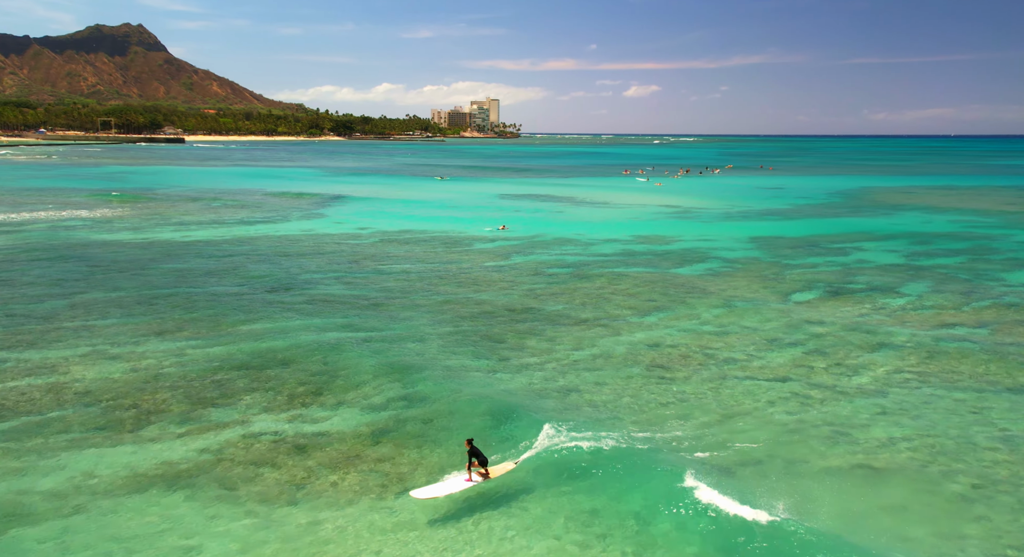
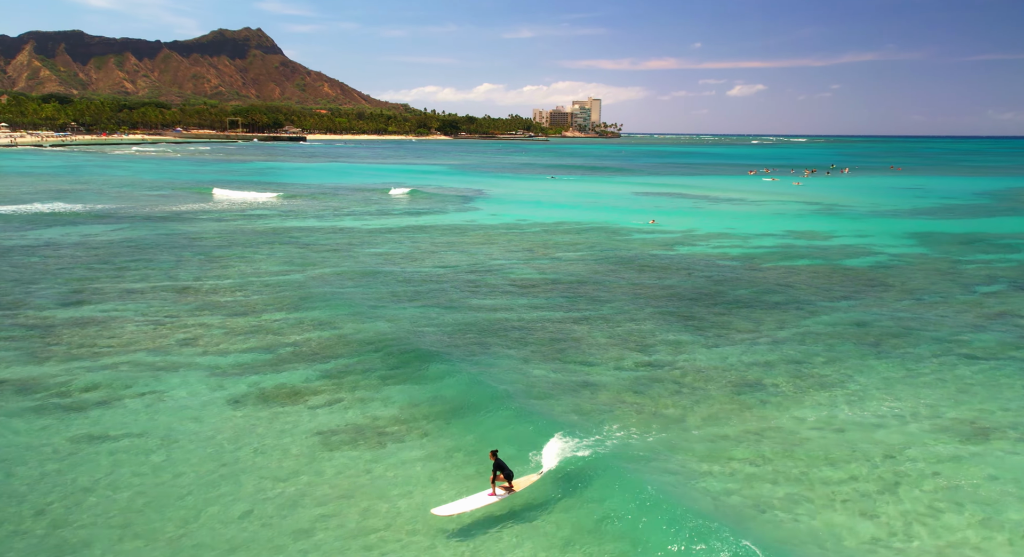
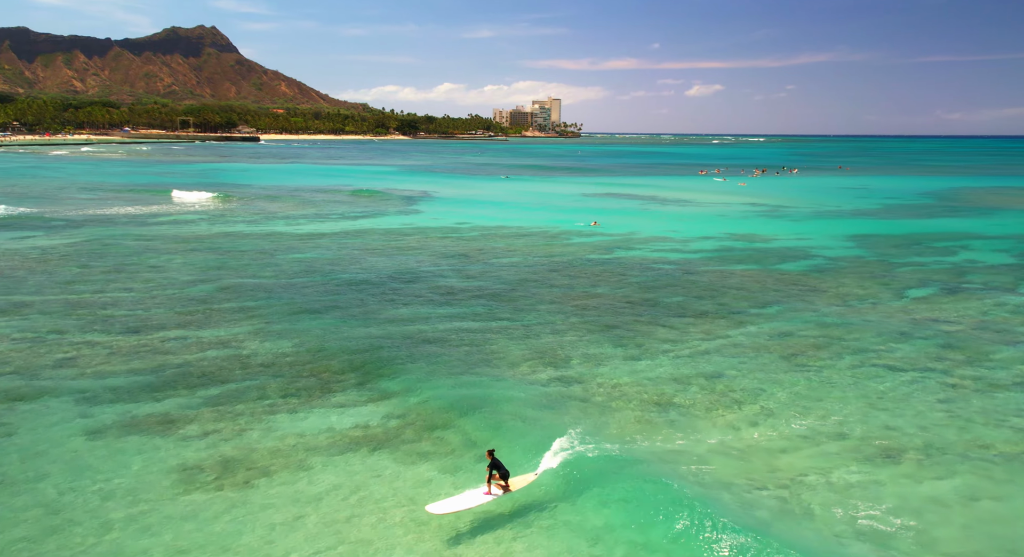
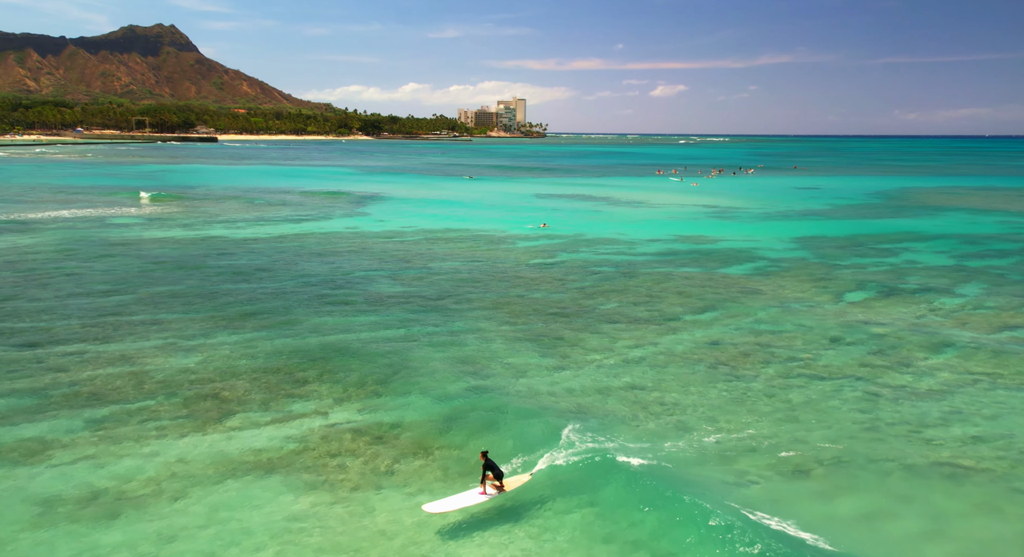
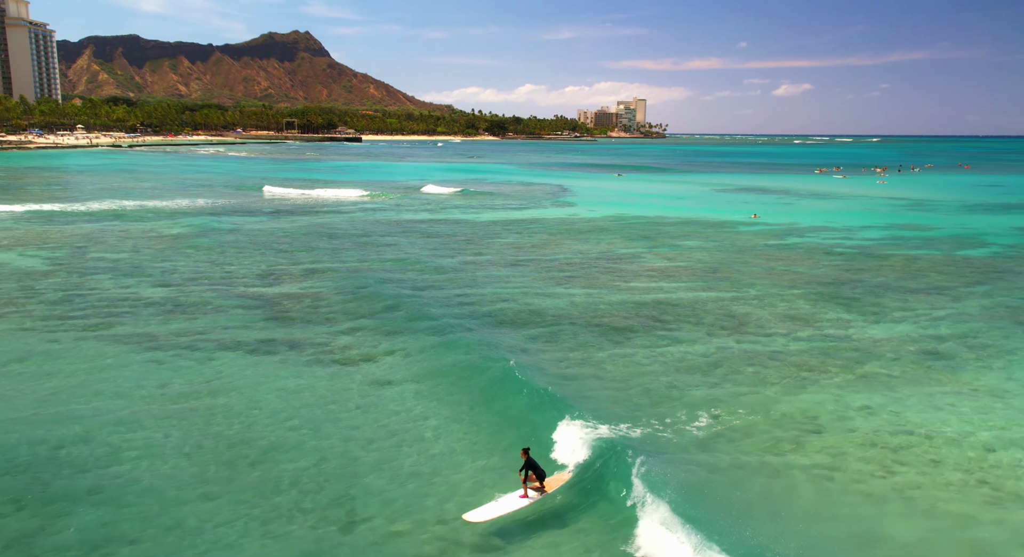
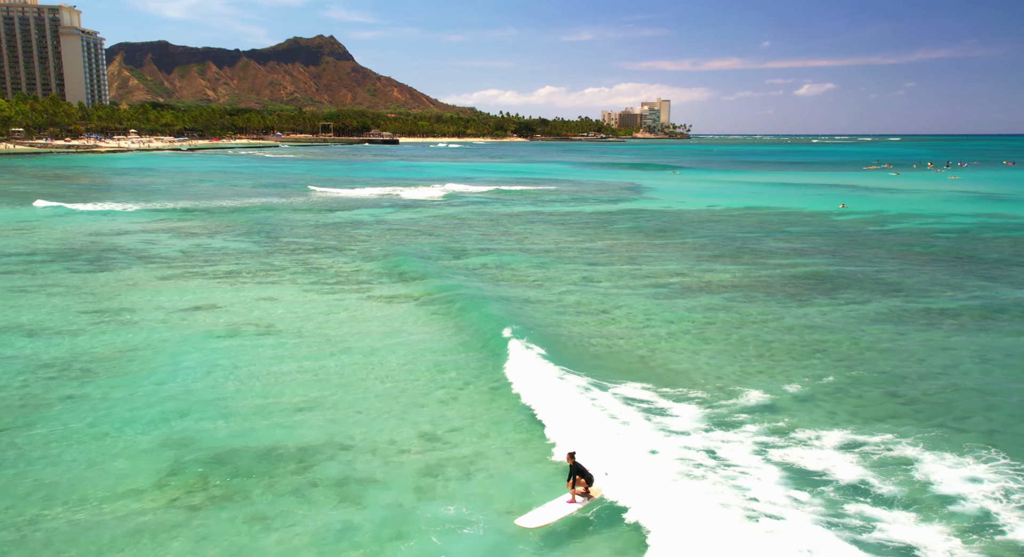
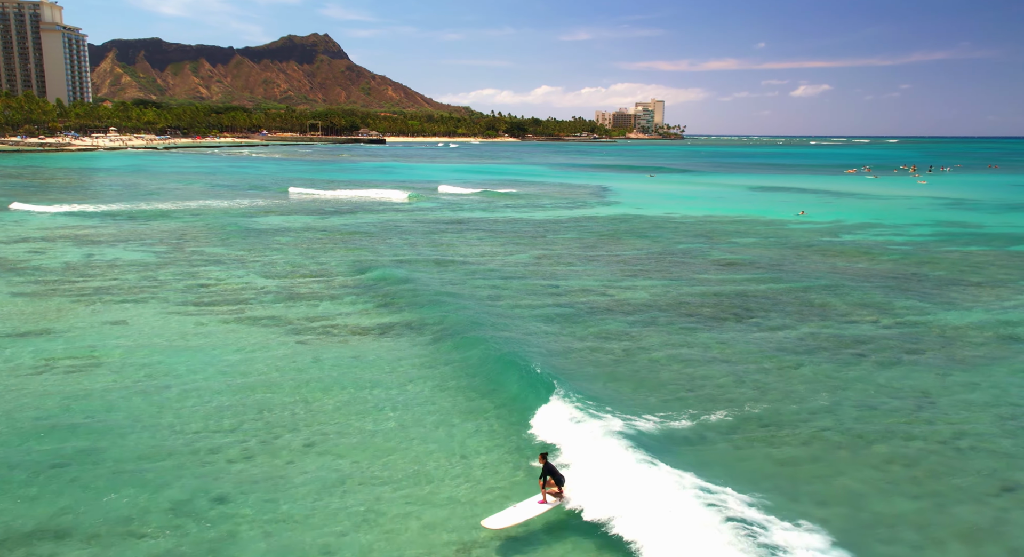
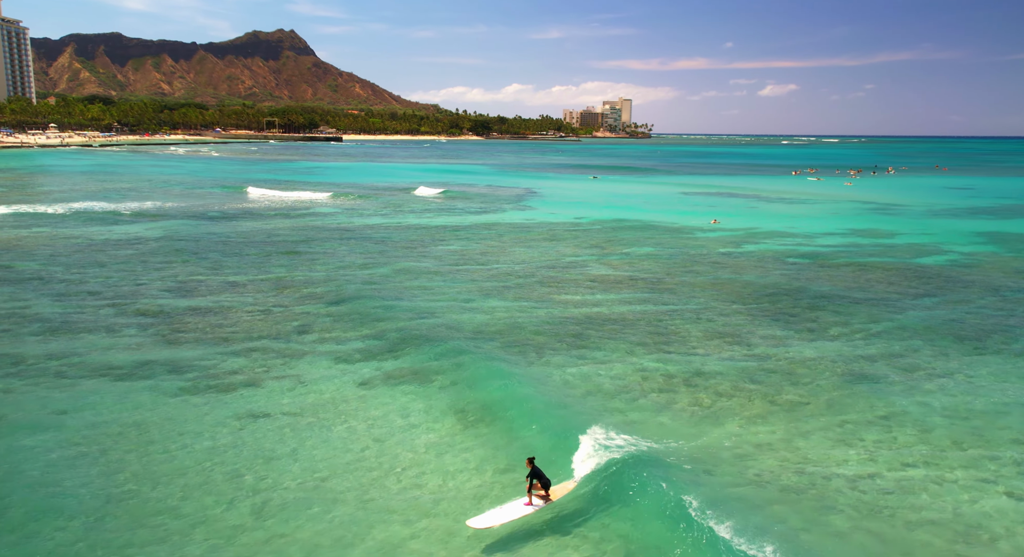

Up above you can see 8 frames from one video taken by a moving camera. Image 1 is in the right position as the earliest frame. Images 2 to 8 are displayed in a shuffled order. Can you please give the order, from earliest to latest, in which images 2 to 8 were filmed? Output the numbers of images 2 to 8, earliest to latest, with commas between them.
4, 3, 2, 8, 5, 7, 6
